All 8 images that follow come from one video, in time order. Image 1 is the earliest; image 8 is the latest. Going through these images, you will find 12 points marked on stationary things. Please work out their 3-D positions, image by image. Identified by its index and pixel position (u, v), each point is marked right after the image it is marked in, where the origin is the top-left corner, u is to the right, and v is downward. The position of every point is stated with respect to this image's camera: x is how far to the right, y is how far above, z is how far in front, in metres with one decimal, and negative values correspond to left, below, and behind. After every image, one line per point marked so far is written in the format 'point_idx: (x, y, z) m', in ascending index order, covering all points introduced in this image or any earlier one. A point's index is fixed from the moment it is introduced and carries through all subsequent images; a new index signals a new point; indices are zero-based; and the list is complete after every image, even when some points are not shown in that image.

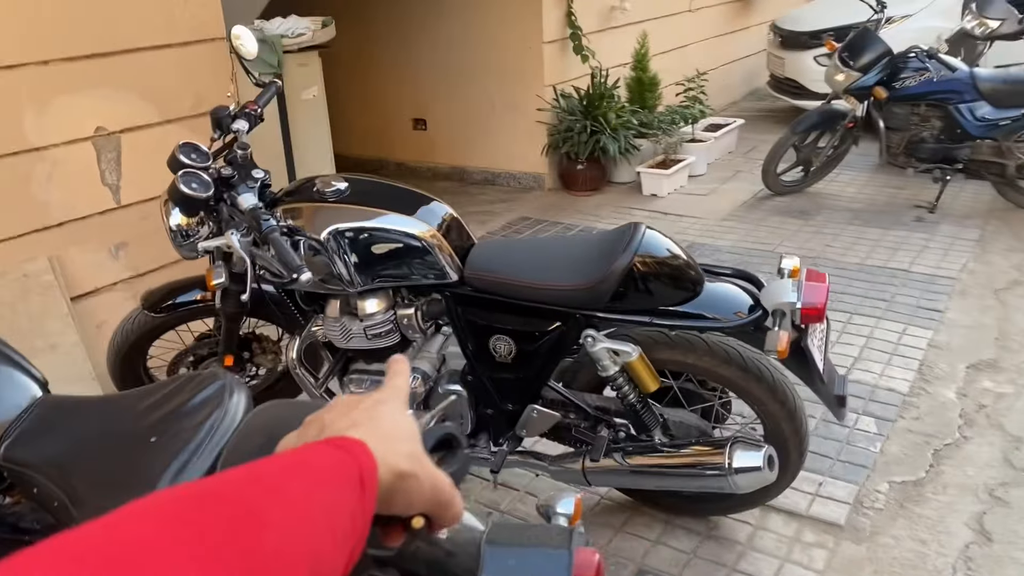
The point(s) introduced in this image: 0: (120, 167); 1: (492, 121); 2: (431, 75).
0: (-1.6, +0.5, +3.7) m
1: (-0.2, +1.3, +6.8) m
2: (-0.6, +1.7, +7.0) m
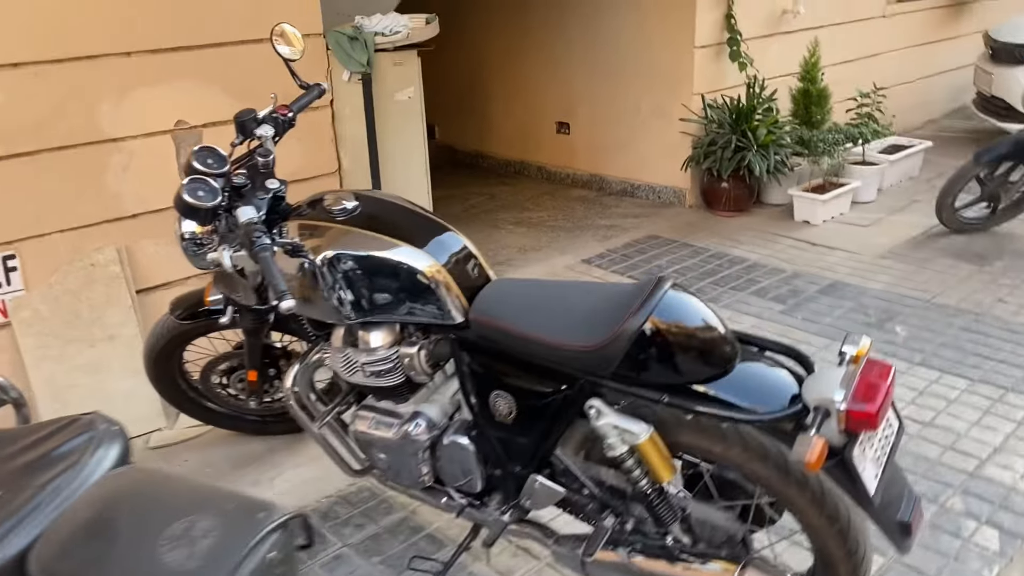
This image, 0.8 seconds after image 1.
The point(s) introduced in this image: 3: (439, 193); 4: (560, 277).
0: (-1.3, +0.5, +3.6) m
1: (+0.9, +1.1, +6.3) m
2: (+0.5, +1.6, +6.6) m
3: (-0.6, +0.7, +6.7) m
4: (+0.3, +0.1, +5.0) m
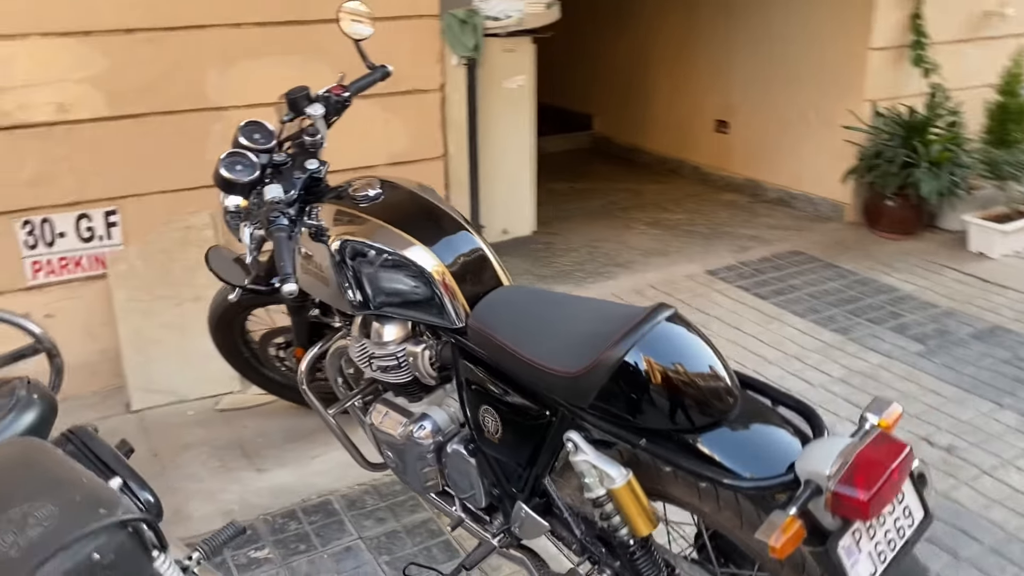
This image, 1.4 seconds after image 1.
0: (-0.9, +0.6, +3.7) m
1: (+1.9, +1.0, +5.8) m
2: (+1.6, +1.5, +6.2) m
3: (+0.5, +0.8, +6.5) m
4: (+0.9, 0.0, +4.7) m
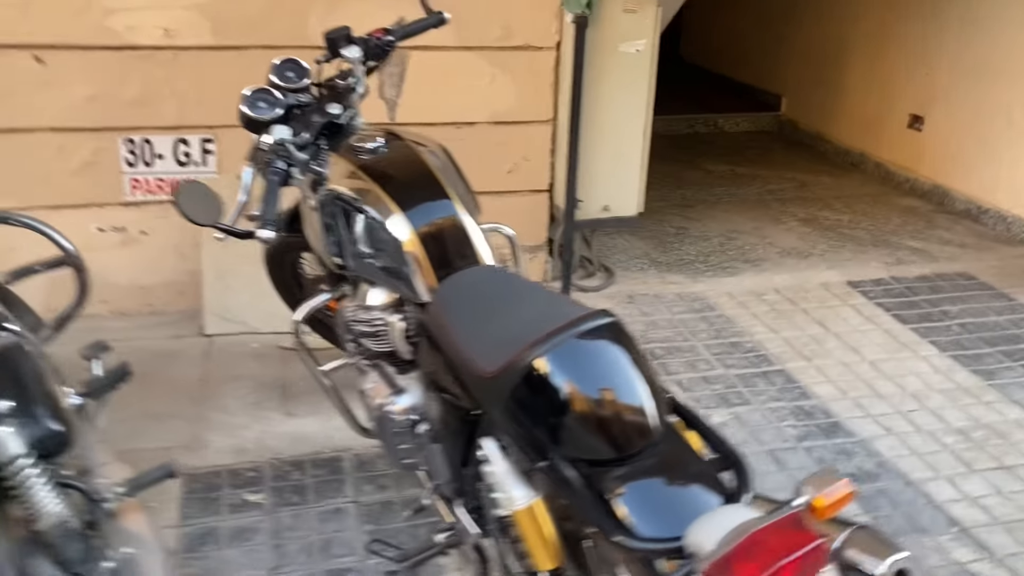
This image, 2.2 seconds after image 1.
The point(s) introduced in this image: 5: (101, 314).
0: (-0.4, +0.8, +3.6) m
1: (+2.8, +0.8, +5.0) m
2: (+2.7, +1.4, +5.4) m
3: (+1.6, +0.8, +6.0) m
4: (+1.4, 0.0, +4.2) m
5: (-1.7, -0.1, +3.6) m
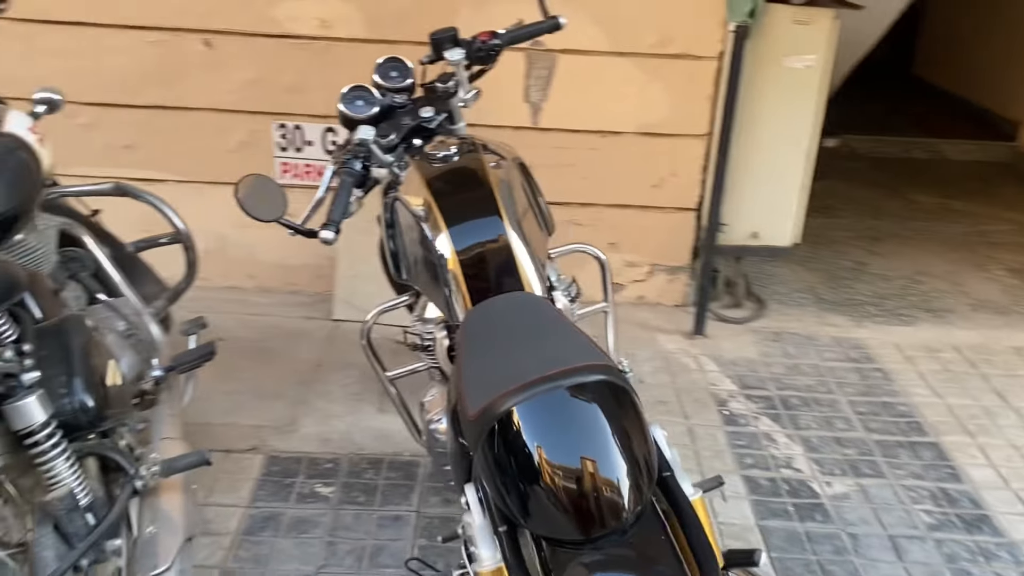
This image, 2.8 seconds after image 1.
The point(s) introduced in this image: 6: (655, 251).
0: (+0.1, +0.8, +3.5) m
1: (+3.6, +0.4, +4.1) m
2: (+3.7, +0.9, +4.5) m
3: (+2.7, +0.5, +5.4) m
4: (+2.0, -0.3, +3.6) m
5: (-1.1, 0.0, +3.8) m
6: (+0.6, +0.2, +3.7) m
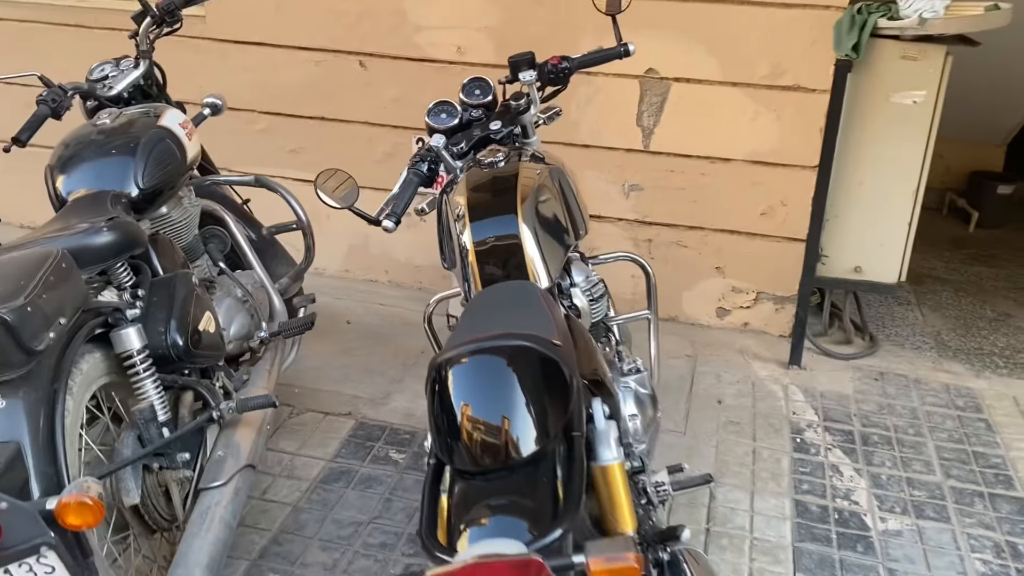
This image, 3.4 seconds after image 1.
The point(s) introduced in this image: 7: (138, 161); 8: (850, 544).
0: (+0.6, +0.7, +3.6) m
1: (+4.0, 0.0, +3.4) m
2: (+4.3, +0.5, +3.8) m
3: (+3.5, +0.1, +4.9) m
4: (+2.3, -0.5, +3.3) m
5: (-0.6, 0.0, +4.3) m
6: (+1.1, 0.0, +3.8) m
7: (-1.1, +0.4, +2.6) m
8: (+1.0, -0.8, +2.7) m
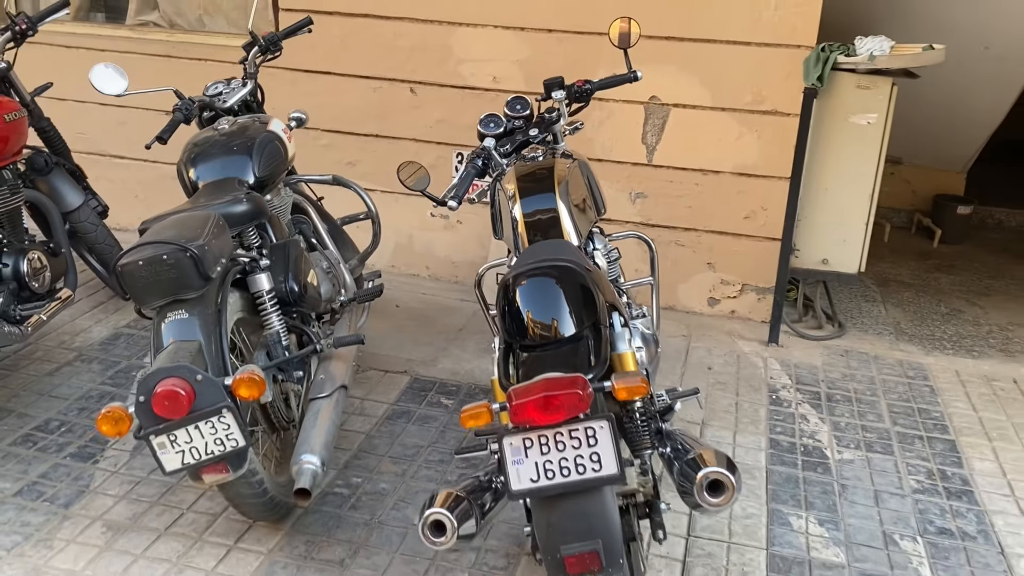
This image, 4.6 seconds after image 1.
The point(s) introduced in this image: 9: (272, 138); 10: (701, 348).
0: (+0.7, +0.8, +4.4) m
1: (+4.2, 0.0, +4.1) m
2: (+4.4, +0.5, +4.5) m
3: (+3.6, +0.1, +5.6) m
4: (+2.4, -0.5, +4.0) m
5: (-0.5, +0.1, +5.0) m
6: (+1.2, +0.1, +4.5) m
7: (-1.0, +0.5, +3.3) m
8: (+1.1, -0.7, +3.3) m
9: (-0.9, +0.6, +3.4) m
10: (+0.9, -0.3, +4.3) m
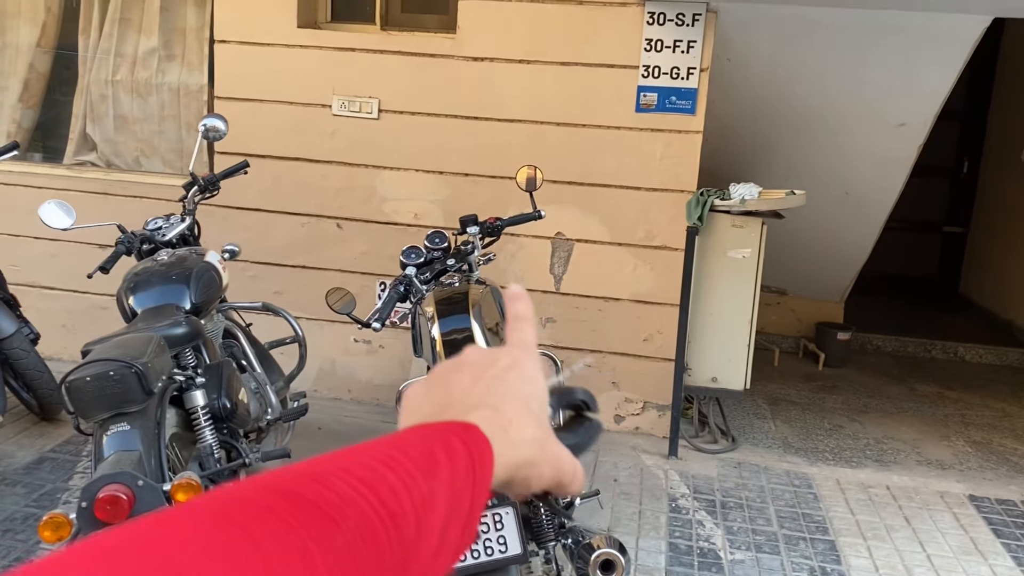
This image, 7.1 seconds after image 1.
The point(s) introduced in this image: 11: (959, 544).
0: (+0.3, +0.1, +4.8) m
1: (+3.7, -0.6, +4.8) m
2: (+3.9, -0.1, +5.3) m
3: (+3.1, -0.7, +6.2) m
4: (+2.0, -1.0, +4.5) m
5: (-1.0, -0.7, +5.2) m
6: (+0.7, -0.6, +4.9) m
7: (-1.3, 0.0, +3.6) m
8: (+0.8, -1.1, +3.6) m
9: (-1.3, +0.1, +3.7) m
10: (+0.5, -0.9, +4.6) m
11: (+2.0, -1.1, +4.0) m
